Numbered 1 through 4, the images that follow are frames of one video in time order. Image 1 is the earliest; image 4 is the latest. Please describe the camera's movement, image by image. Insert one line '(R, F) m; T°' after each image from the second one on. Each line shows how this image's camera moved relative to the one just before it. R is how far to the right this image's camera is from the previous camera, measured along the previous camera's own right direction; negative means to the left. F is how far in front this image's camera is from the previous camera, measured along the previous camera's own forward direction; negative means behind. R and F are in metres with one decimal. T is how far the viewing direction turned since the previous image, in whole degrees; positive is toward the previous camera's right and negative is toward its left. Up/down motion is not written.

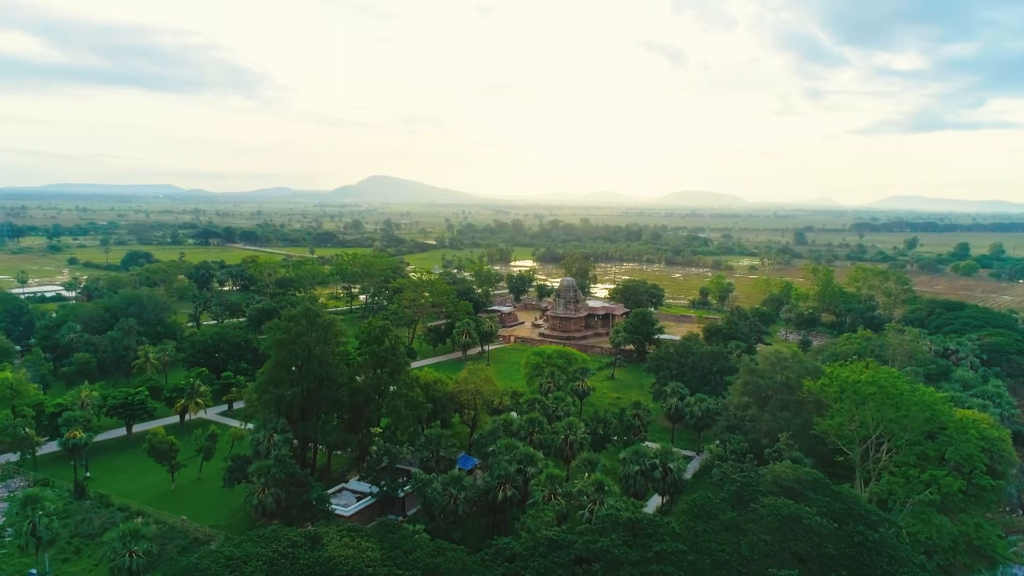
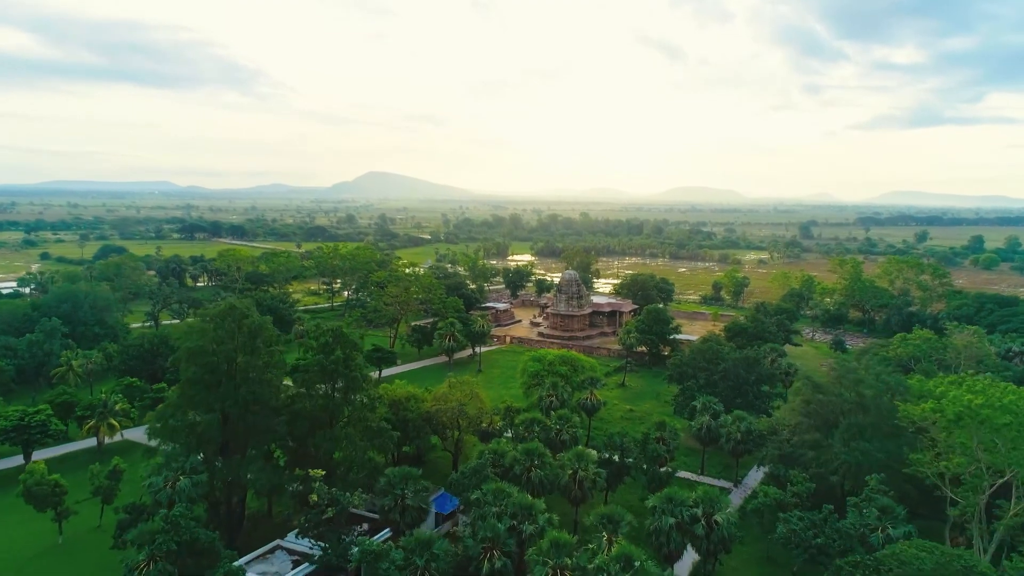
(+0.2, +7.4) m; 0°
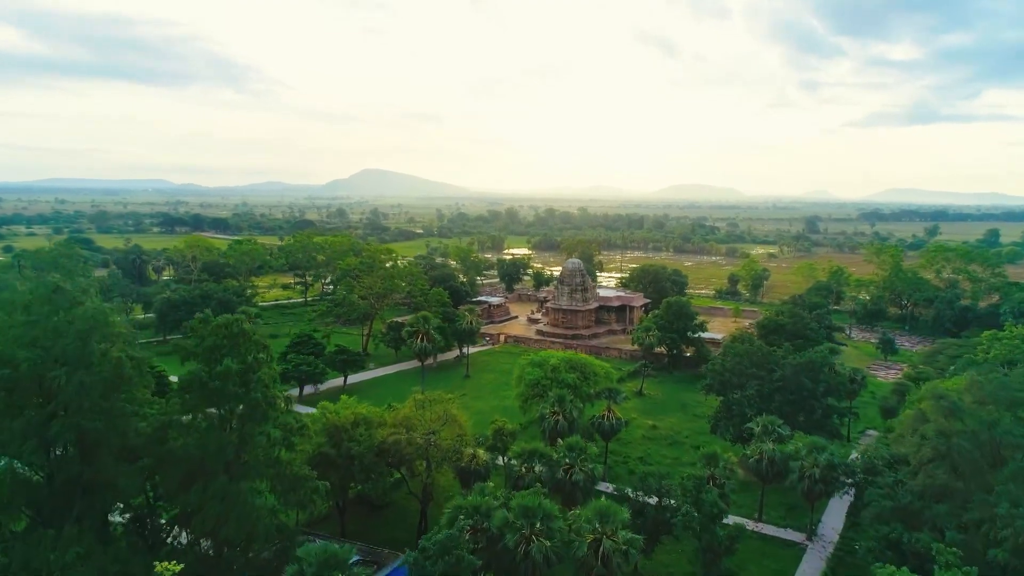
(+0.2, +8.4) m; 0°
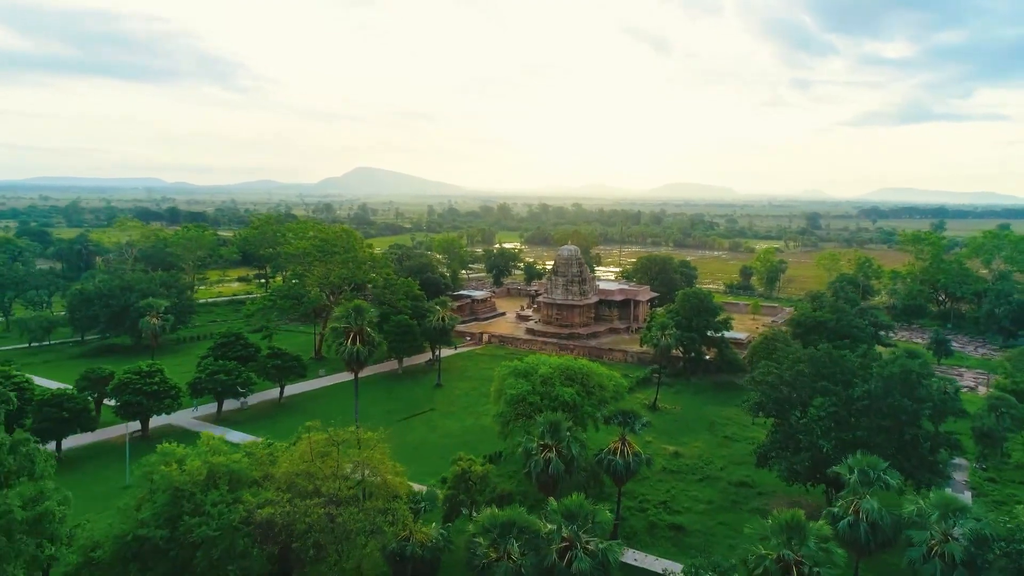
(+0.6, +8.0) m; 0°
